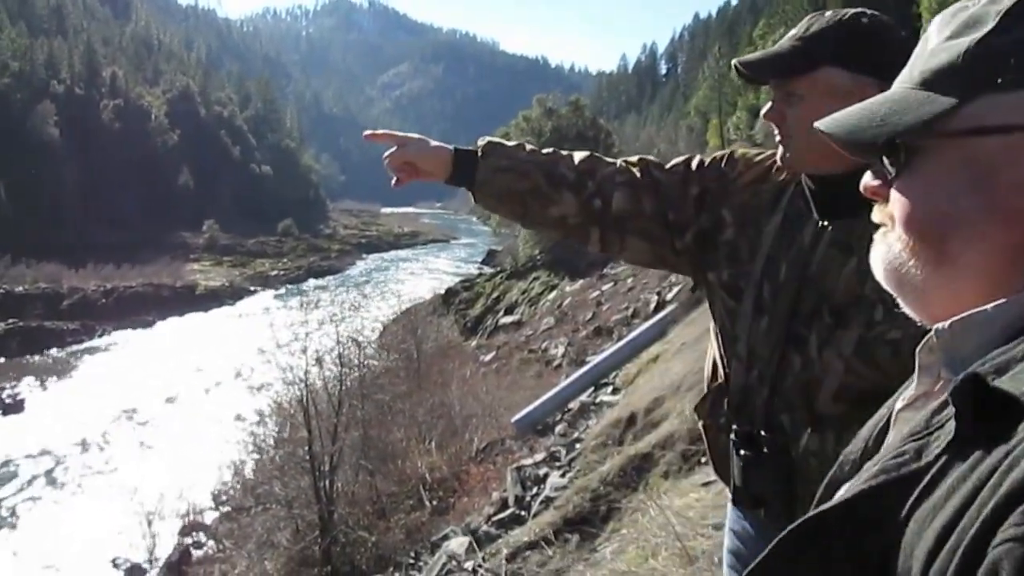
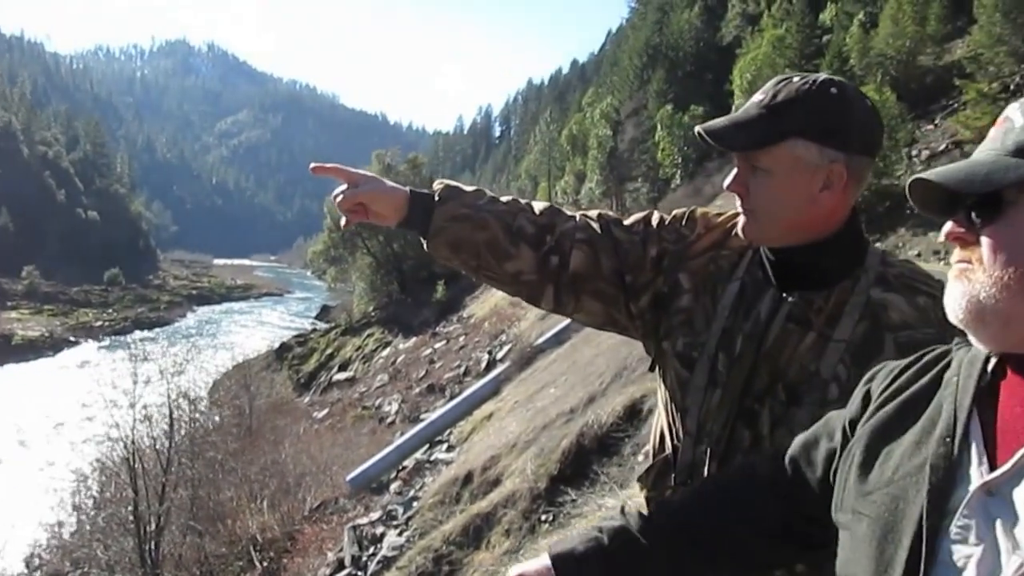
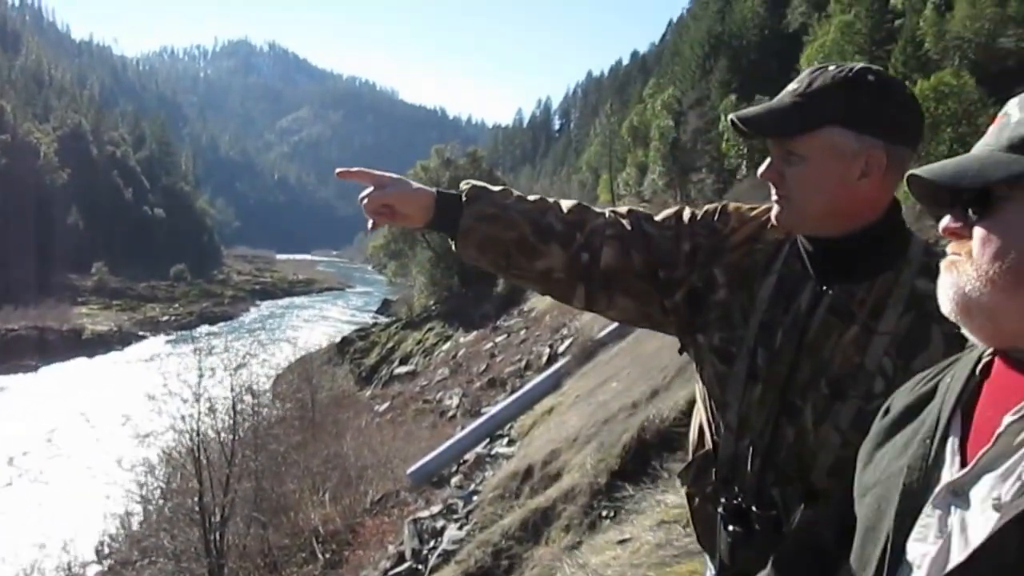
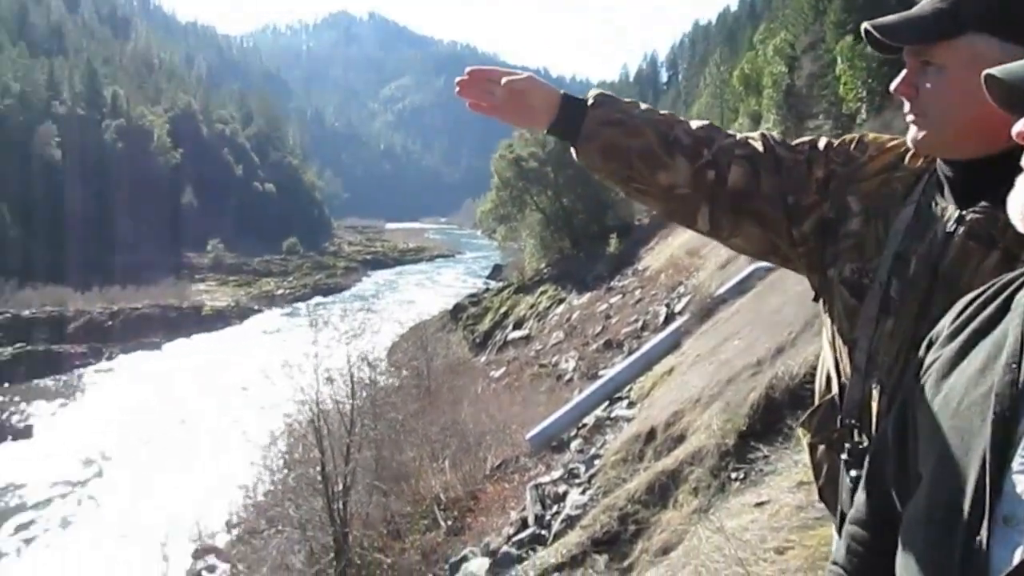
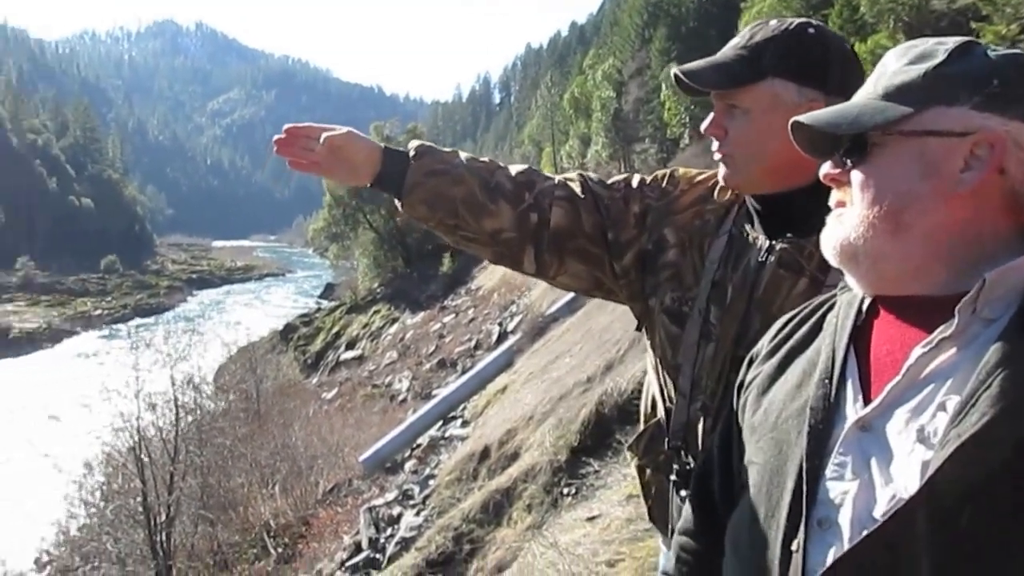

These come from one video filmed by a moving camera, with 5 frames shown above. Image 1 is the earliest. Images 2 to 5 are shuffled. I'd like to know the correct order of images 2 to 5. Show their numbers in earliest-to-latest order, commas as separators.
3, 2, 5, 4
